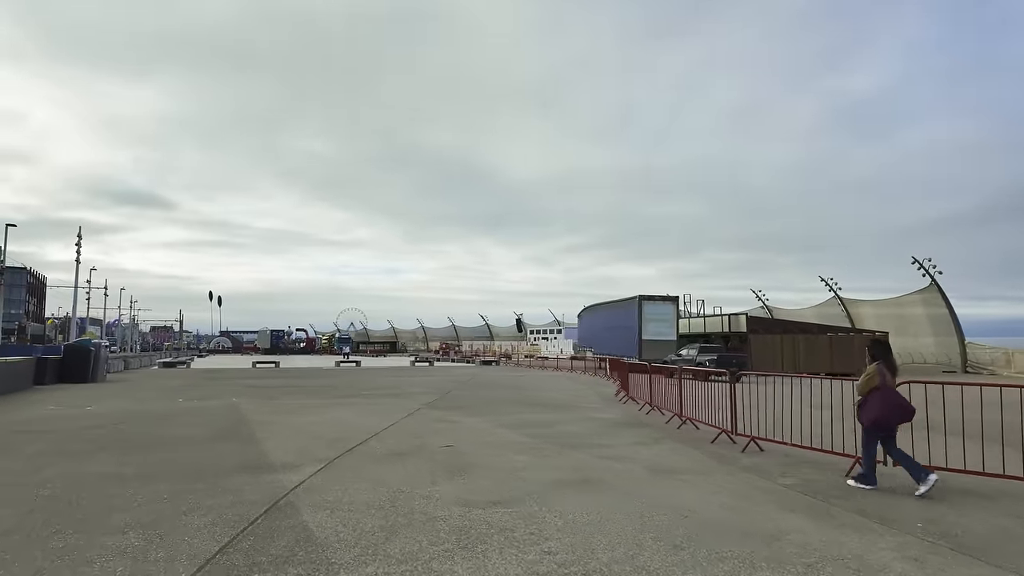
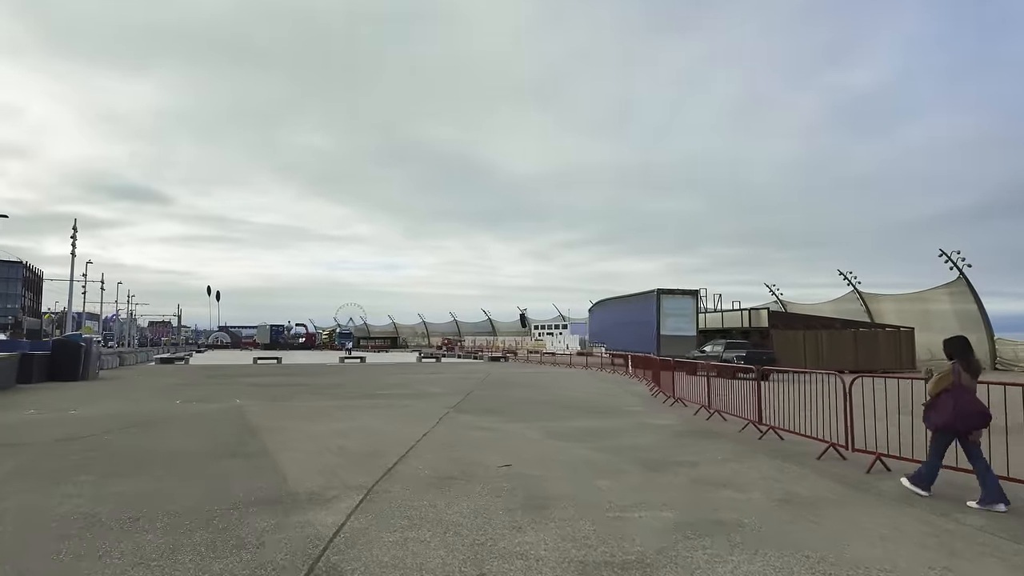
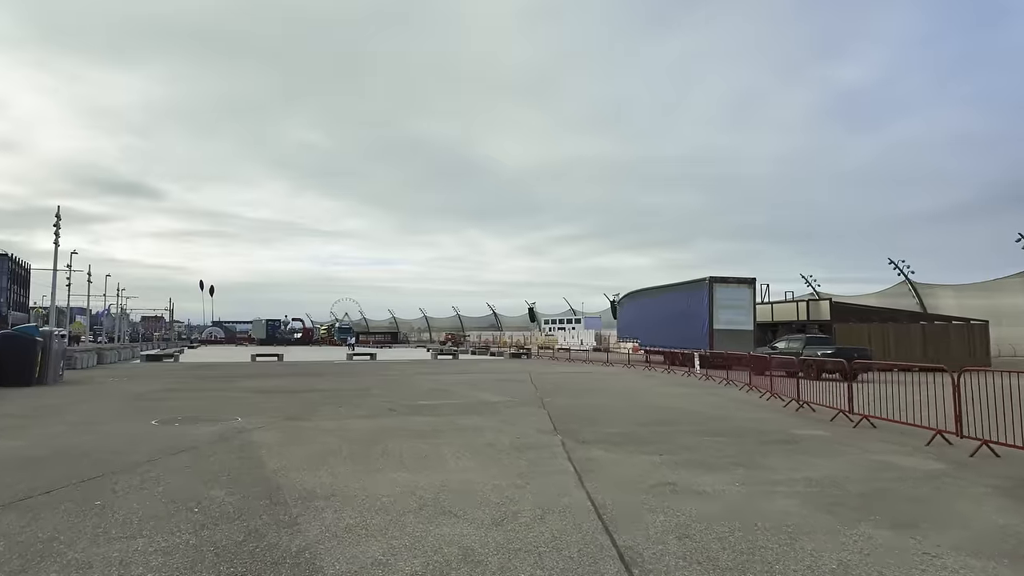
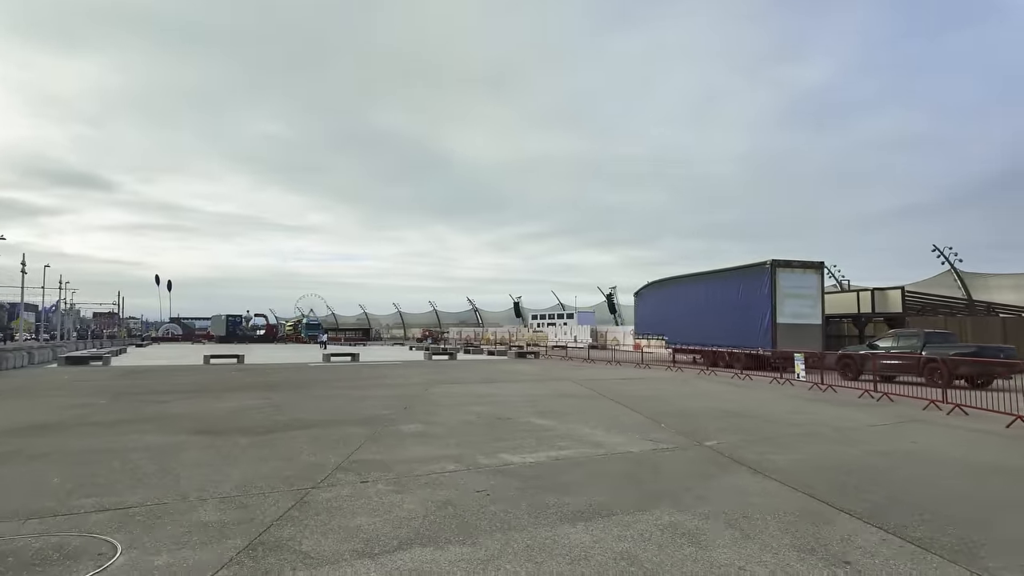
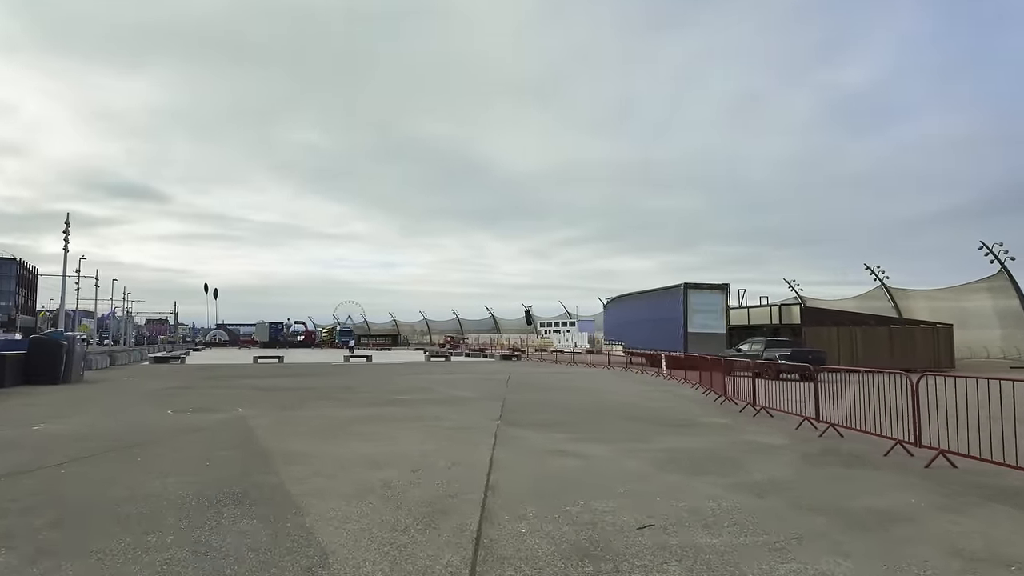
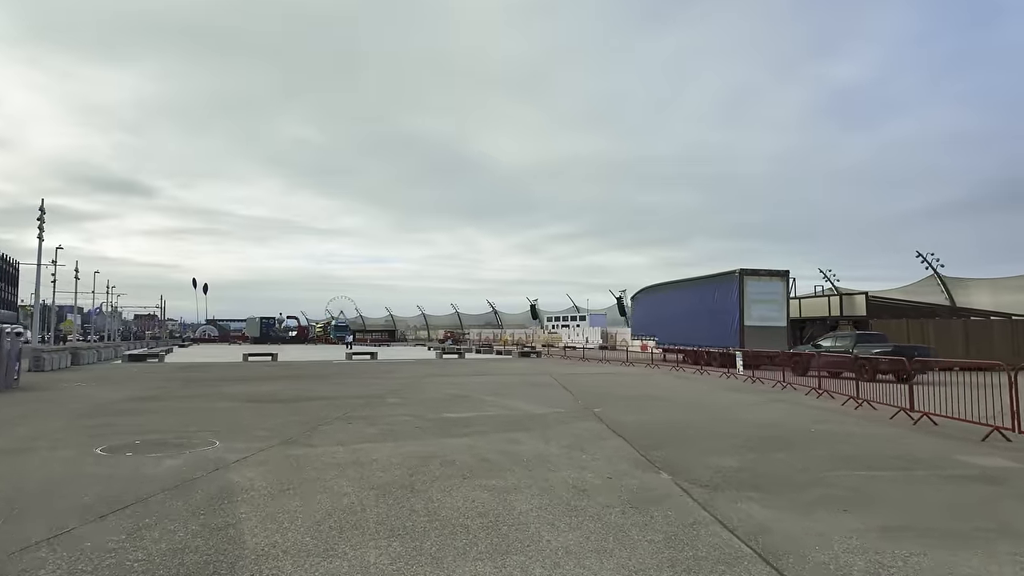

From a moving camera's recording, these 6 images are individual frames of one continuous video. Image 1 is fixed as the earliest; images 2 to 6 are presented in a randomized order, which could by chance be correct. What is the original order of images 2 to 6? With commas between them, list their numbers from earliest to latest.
2, 5, 3, 6, 4
